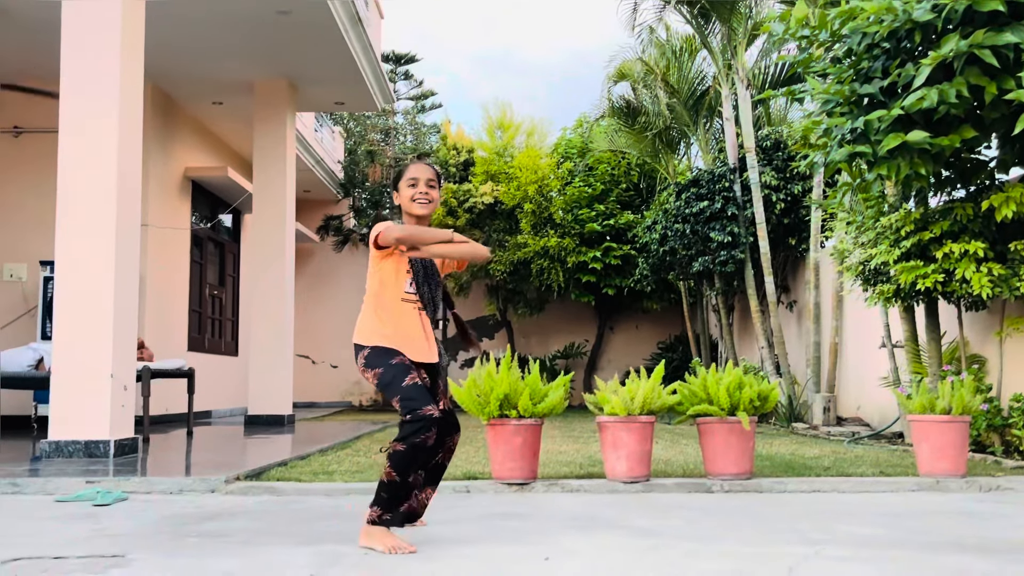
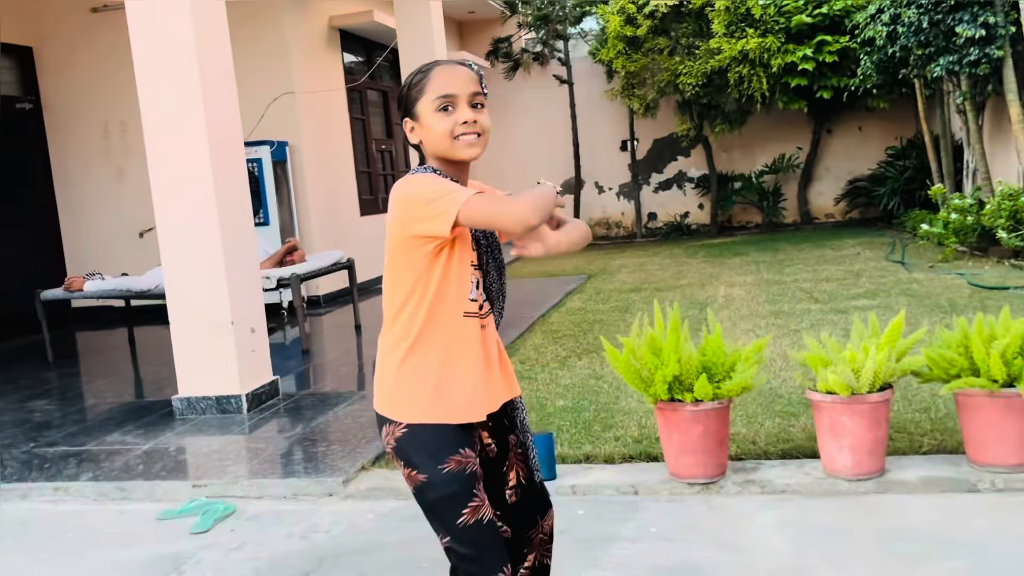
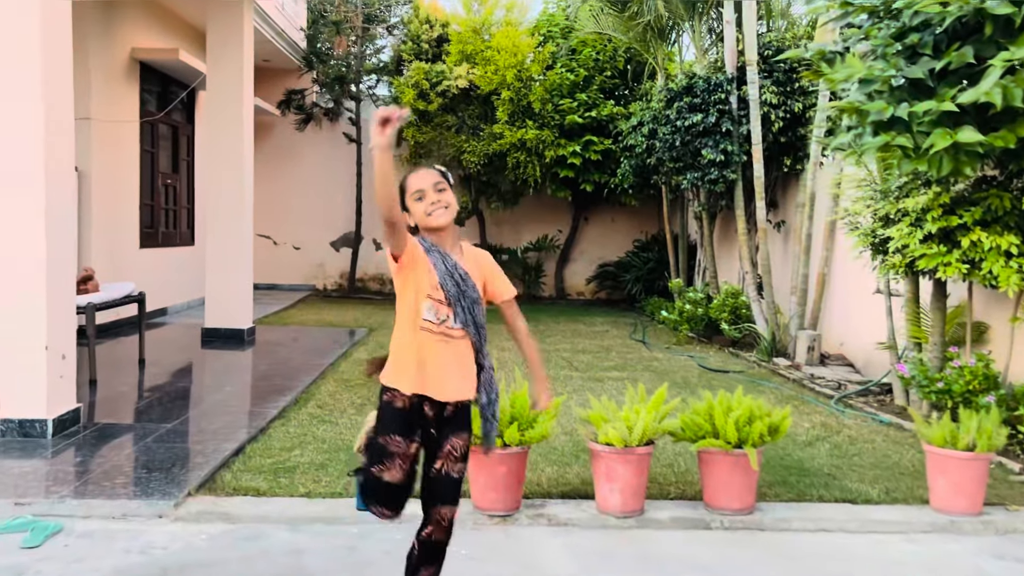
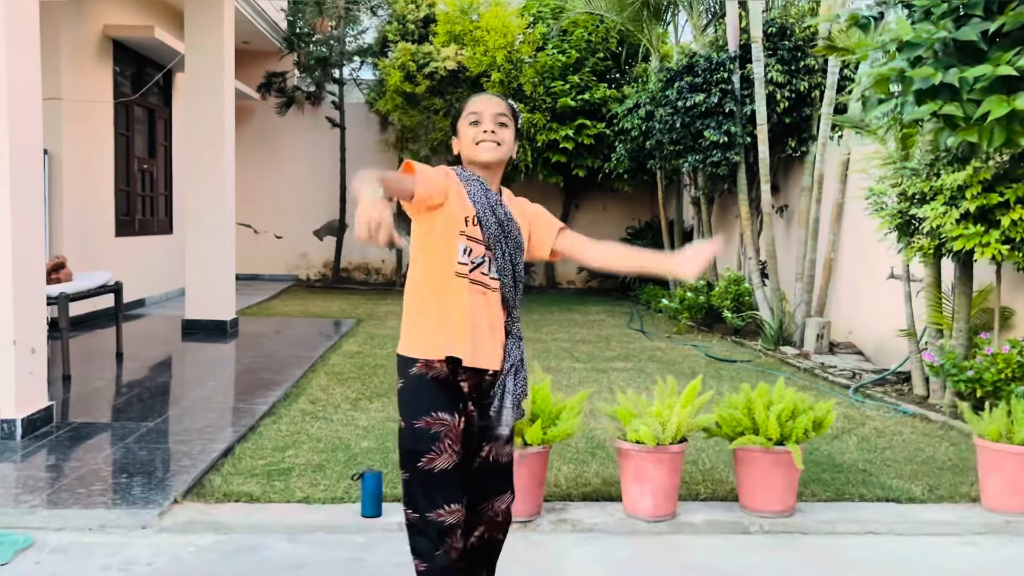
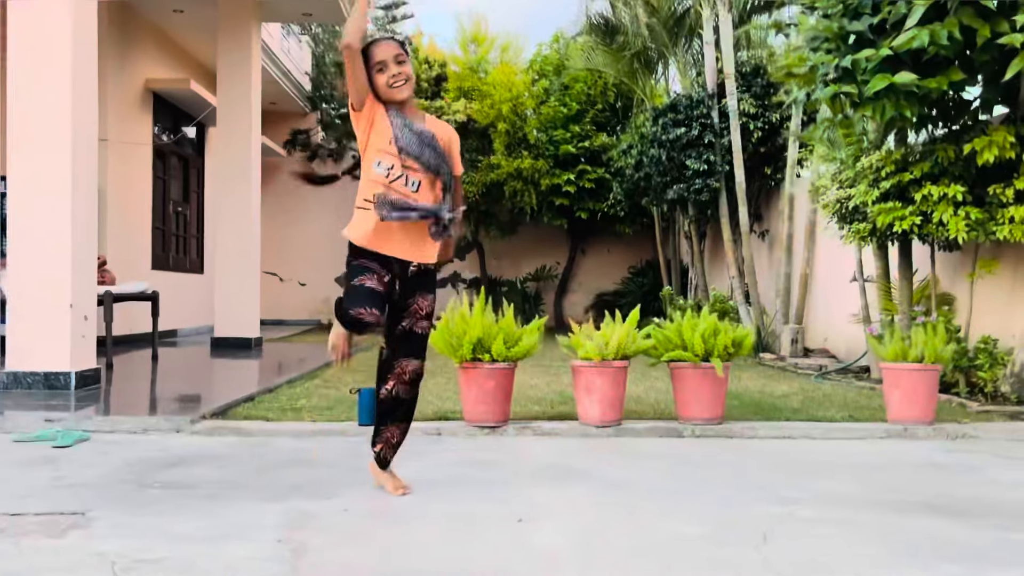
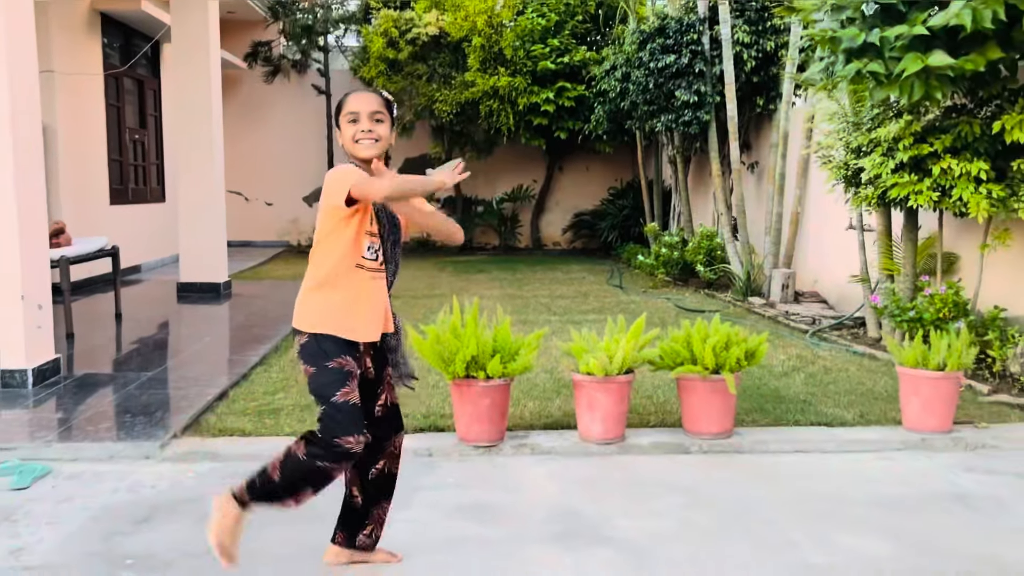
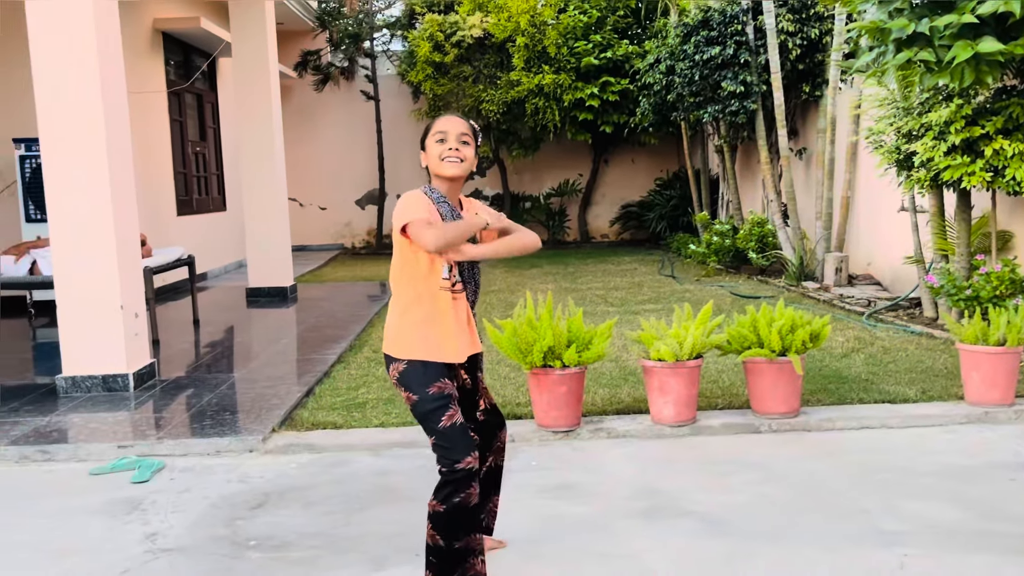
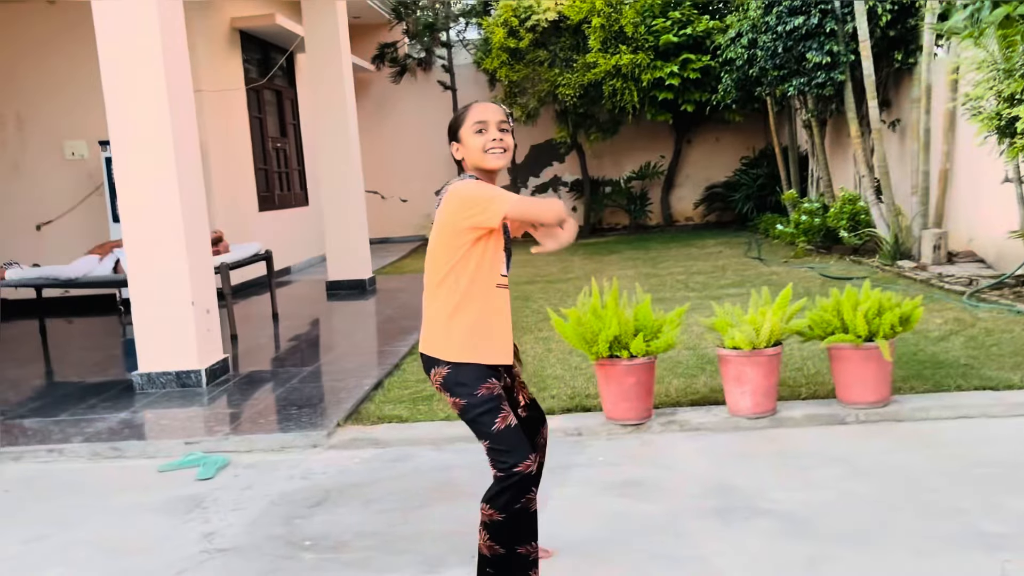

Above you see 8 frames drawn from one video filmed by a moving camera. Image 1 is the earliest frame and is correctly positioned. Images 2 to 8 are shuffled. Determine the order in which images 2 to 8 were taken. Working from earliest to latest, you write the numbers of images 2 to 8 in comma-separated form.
5, 3, 4, 6, 7, 8, 2
